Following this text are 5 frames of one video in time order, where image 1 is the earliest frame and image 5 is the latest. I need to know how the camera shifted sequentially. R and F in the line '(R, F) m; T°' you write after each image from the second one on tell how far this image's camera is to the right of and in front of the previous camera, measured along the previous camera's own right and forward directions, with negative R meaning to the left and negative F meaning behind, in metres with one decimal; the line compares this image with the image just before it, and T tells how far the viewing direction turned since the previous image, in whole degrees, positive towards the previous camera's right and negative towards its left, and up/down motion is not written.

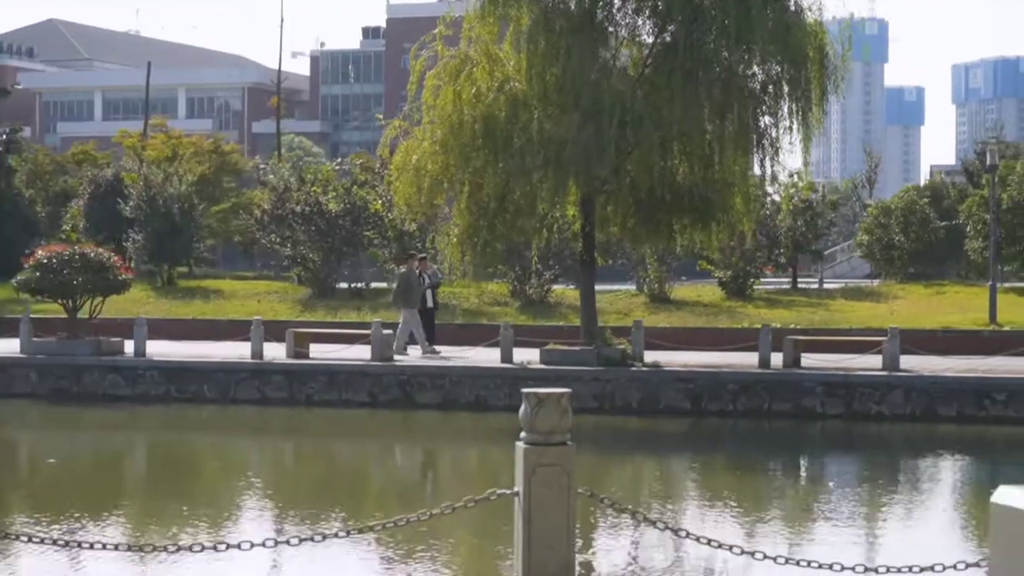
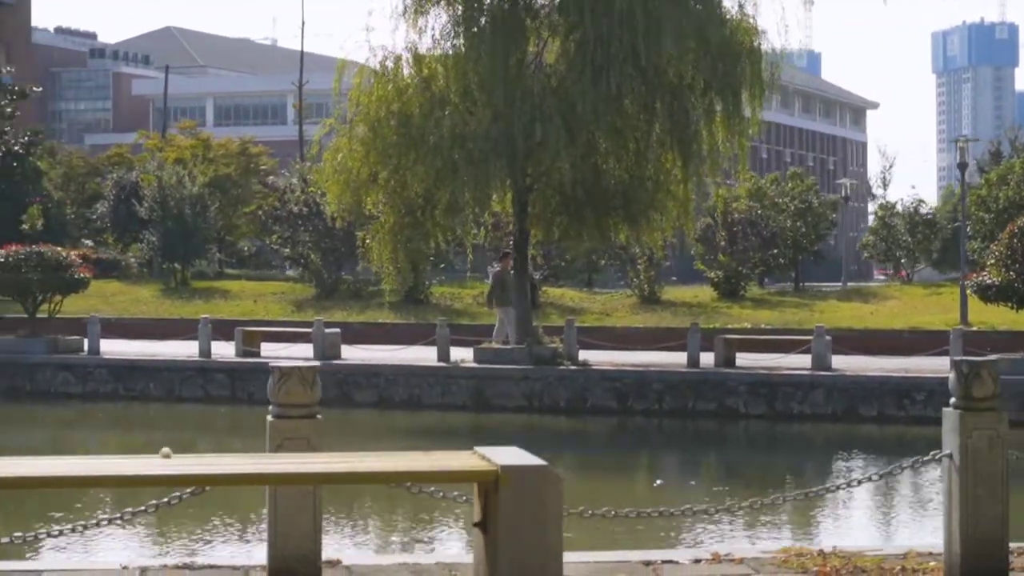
(+2.9, +0.1) m; -6°
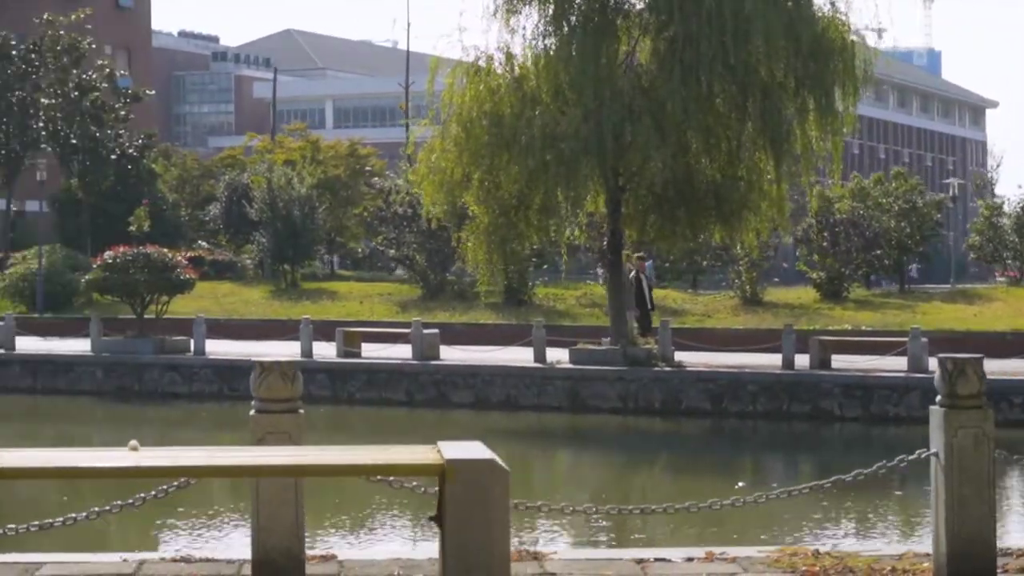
(+0.4, -0.1) m; -3°
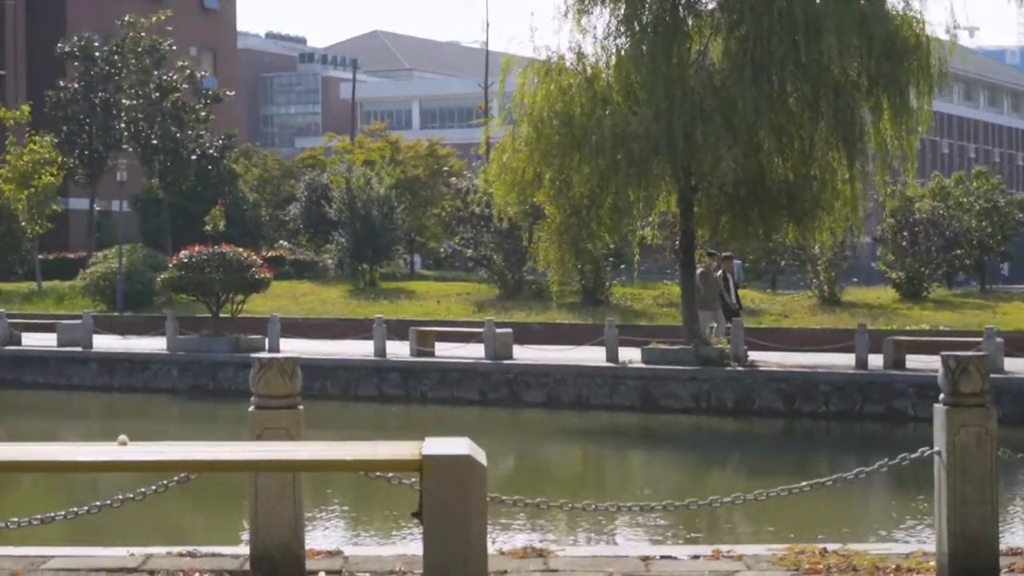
(+0.2, 0.0) m; -2°
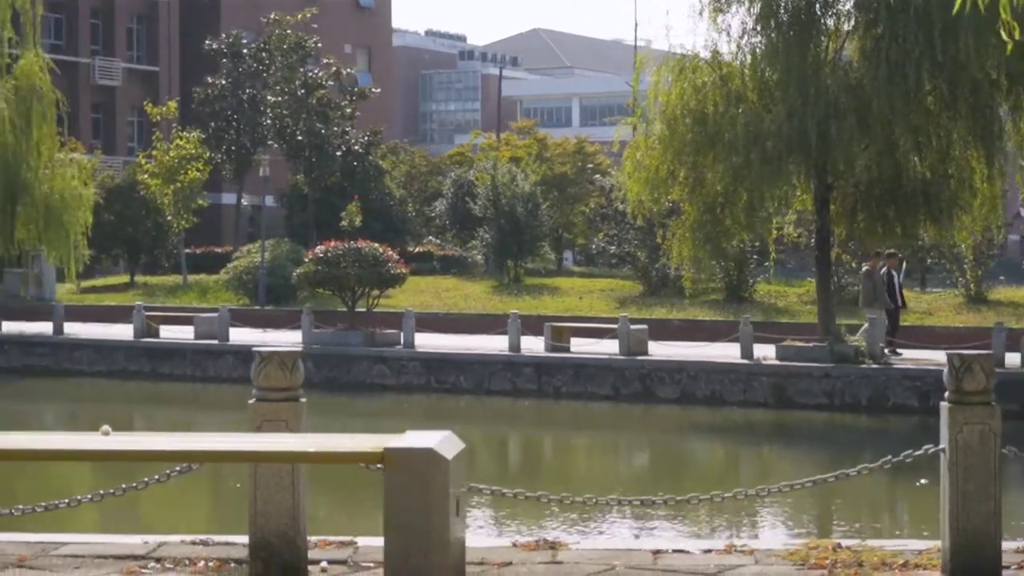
(+0.4, +0.1) m; -5°
